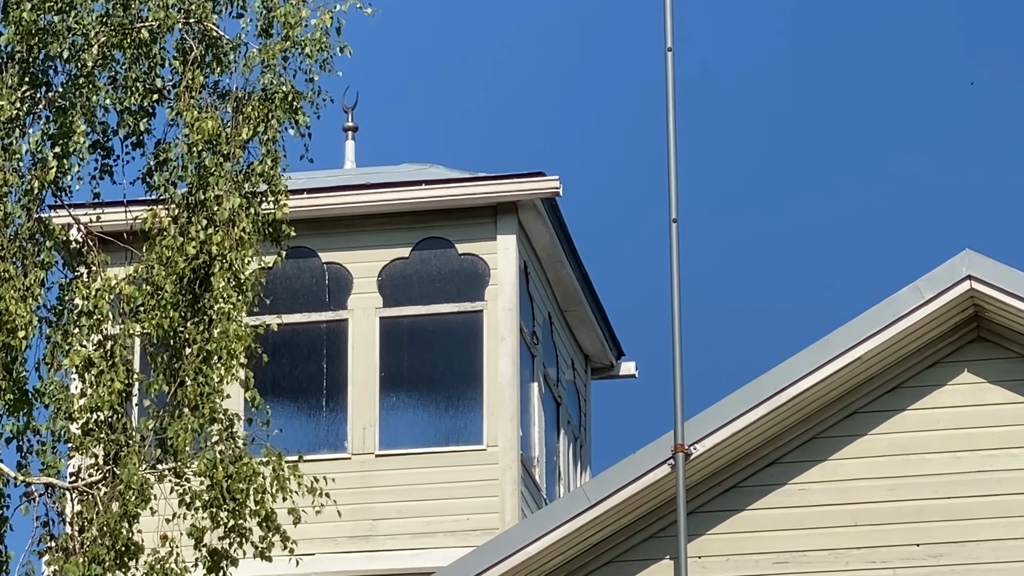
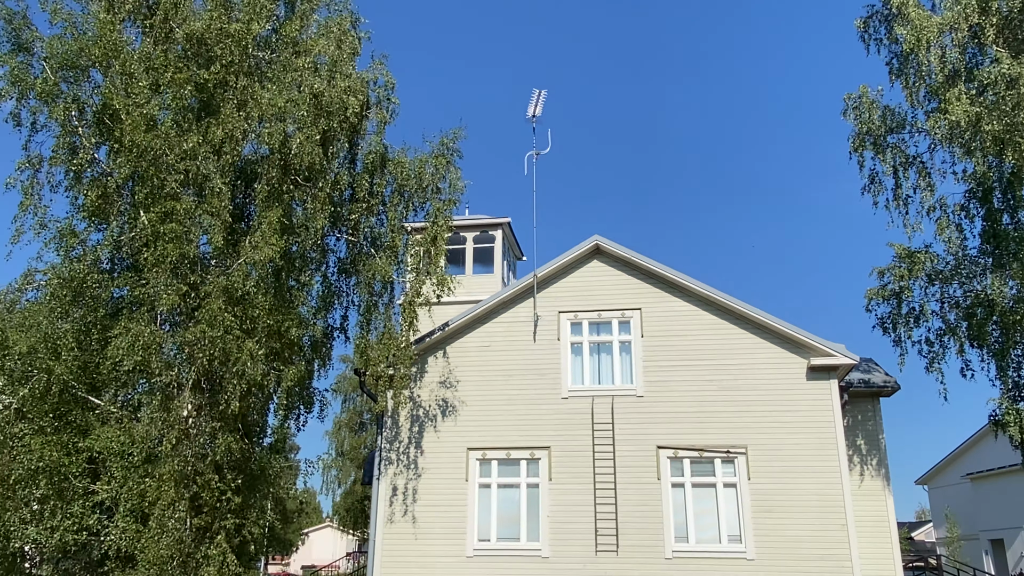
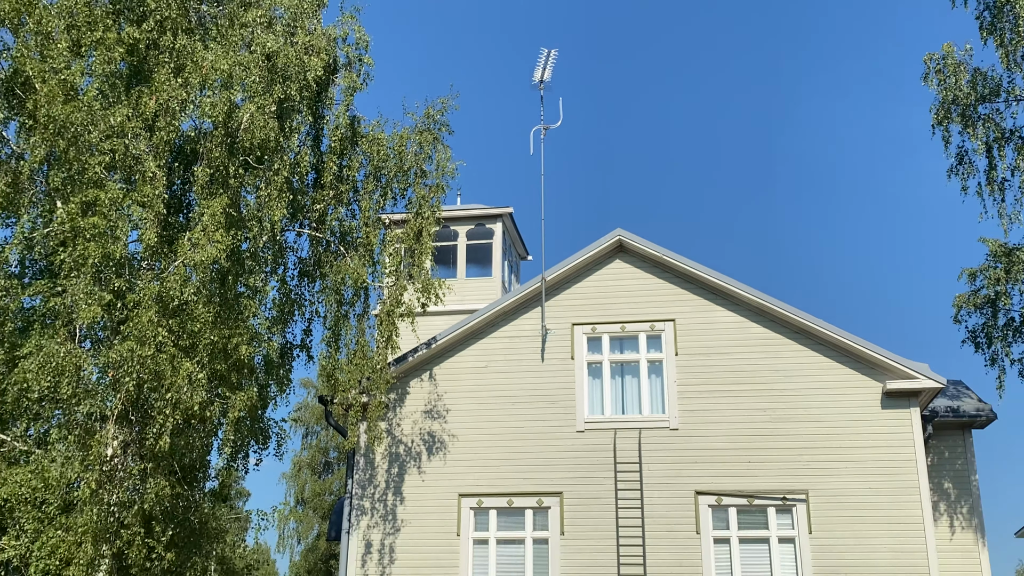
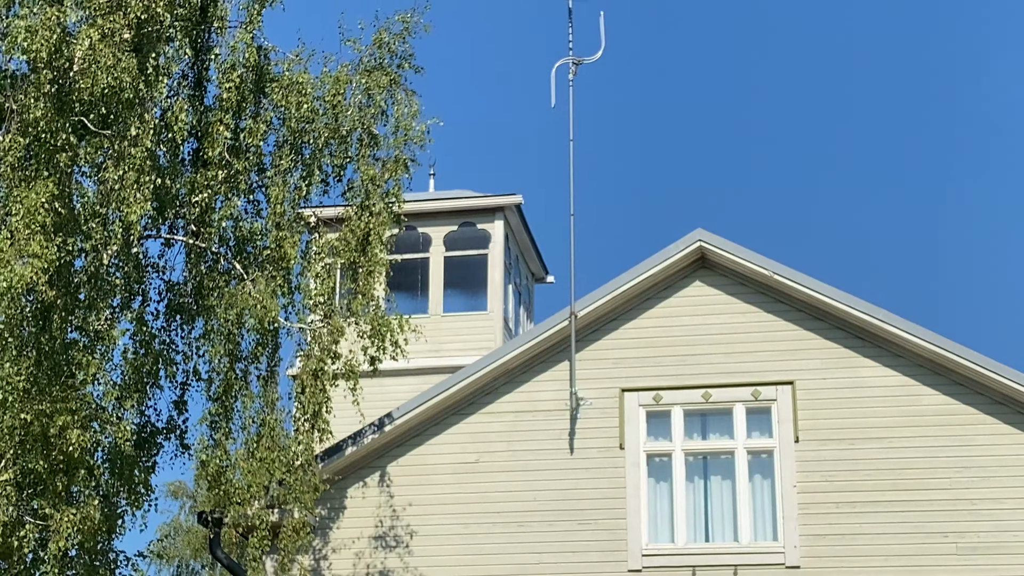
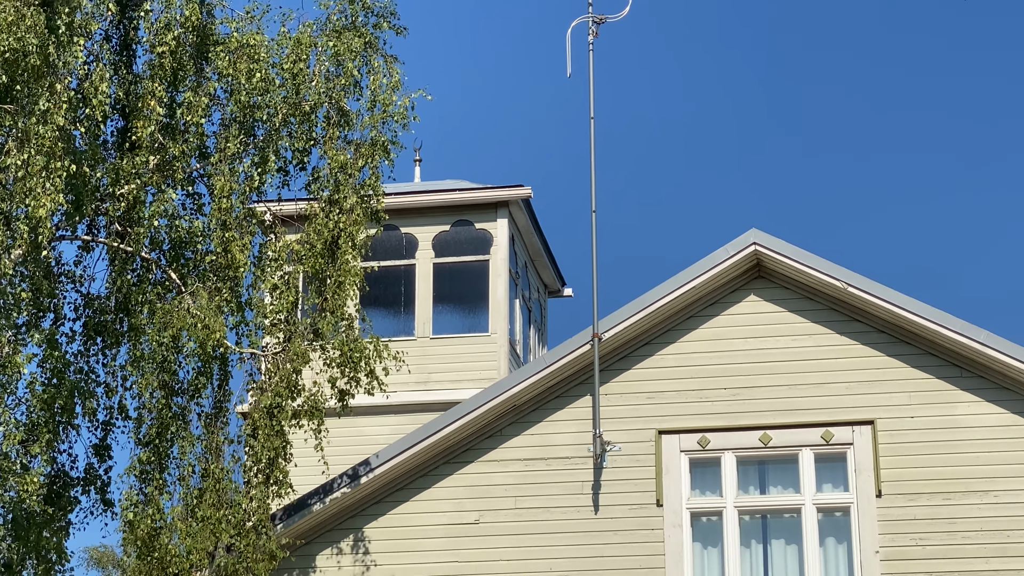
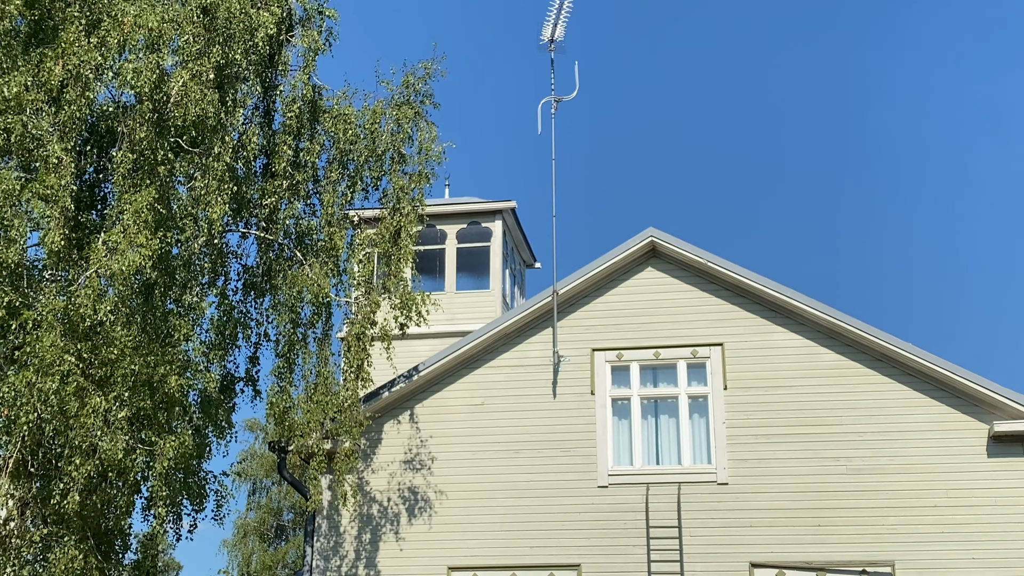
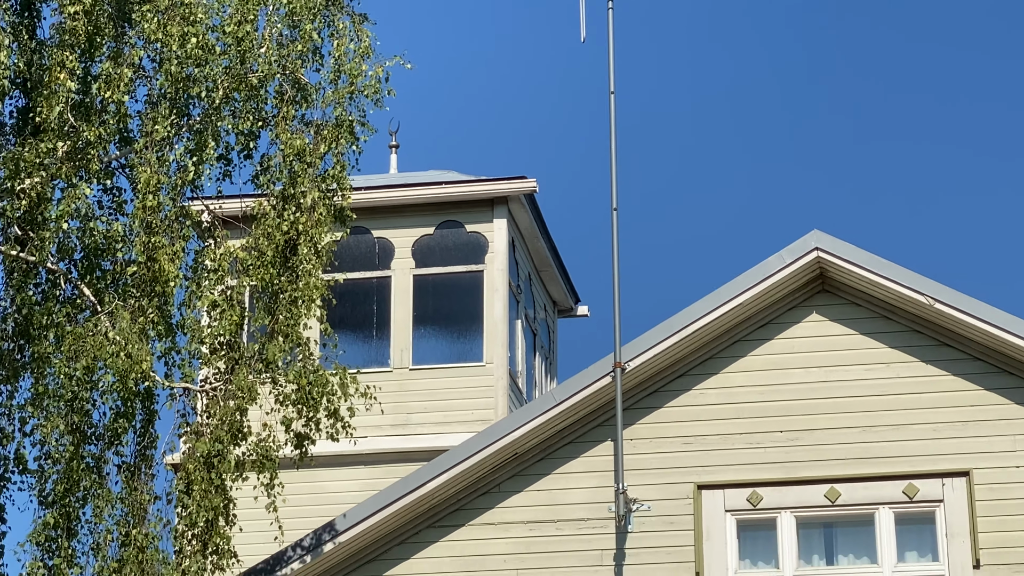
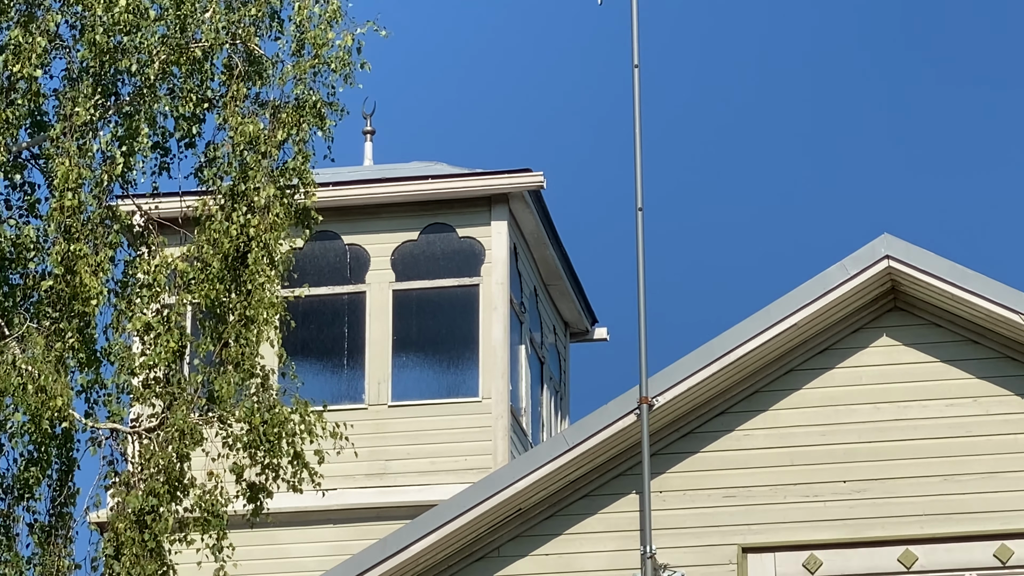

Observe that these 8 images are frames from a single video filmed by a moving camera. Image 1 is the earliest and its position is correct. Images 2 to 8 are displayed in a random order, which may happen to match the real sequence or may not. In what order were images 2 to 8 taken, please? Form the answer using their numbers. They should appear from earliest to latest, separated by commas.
8, 7, 5, 4, 6, 3, 2
